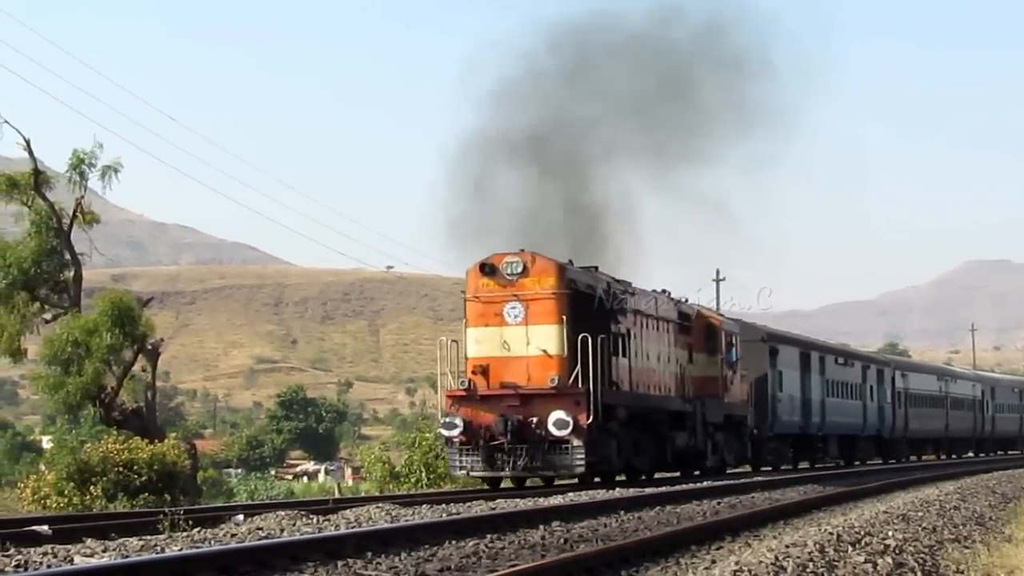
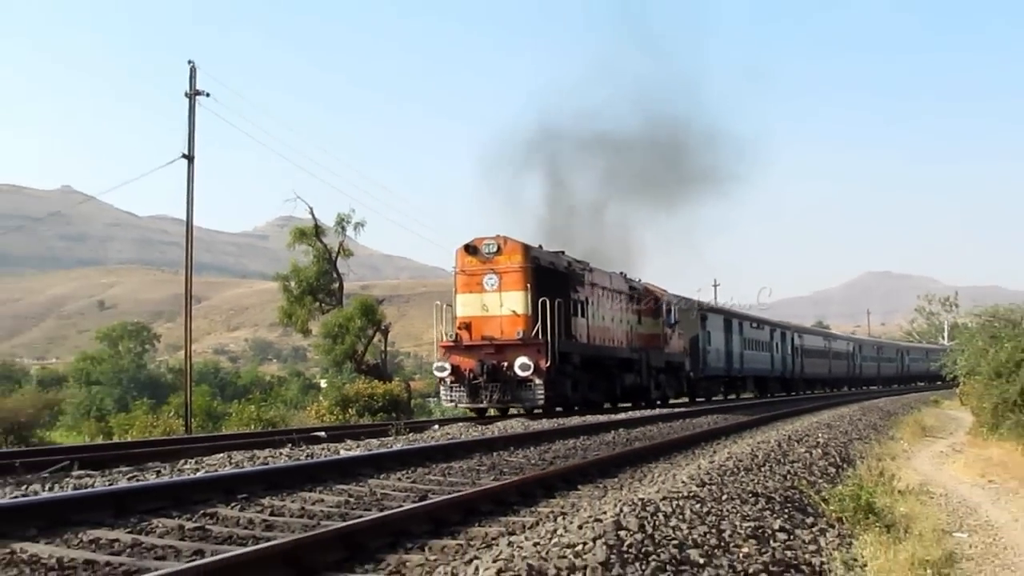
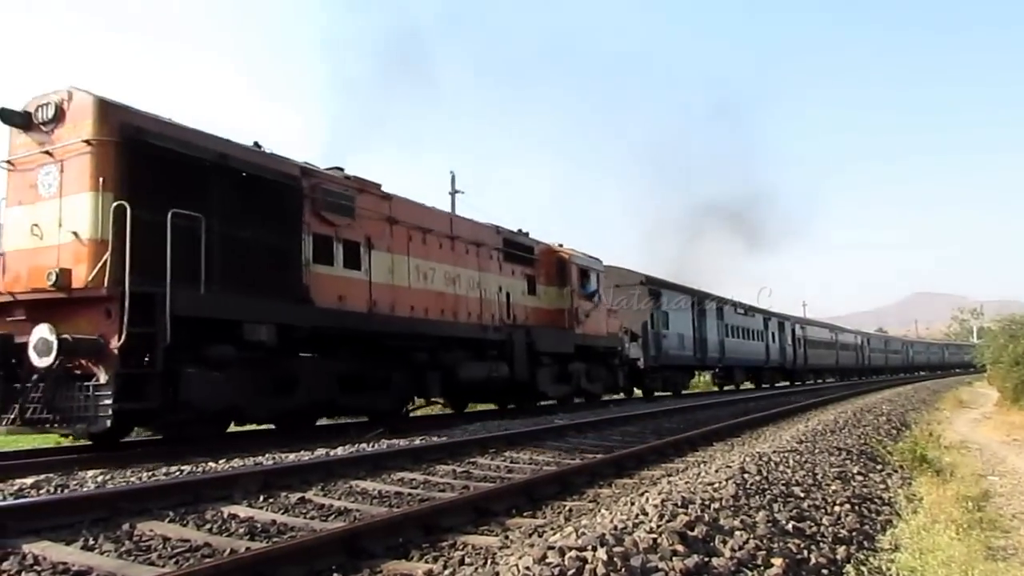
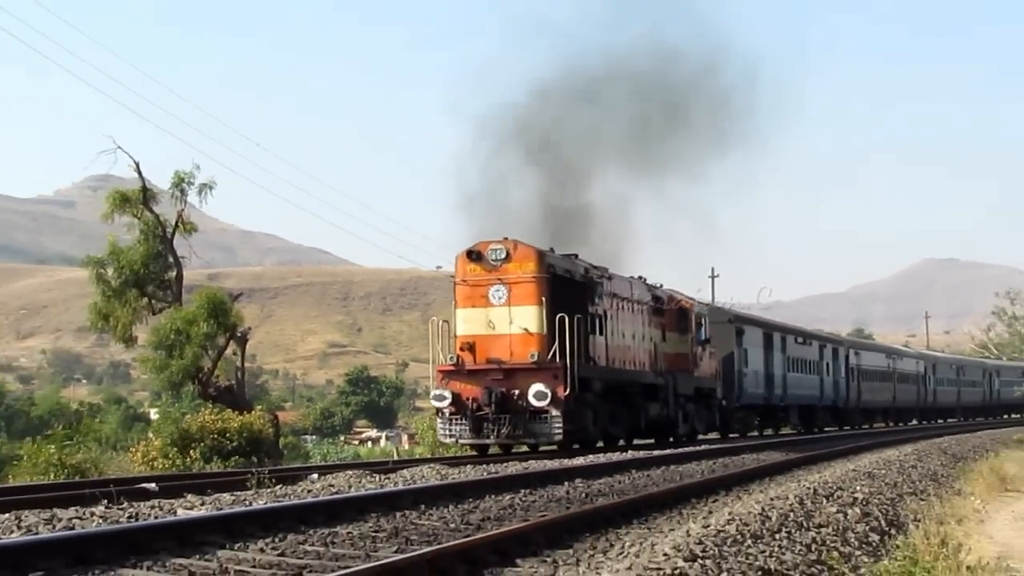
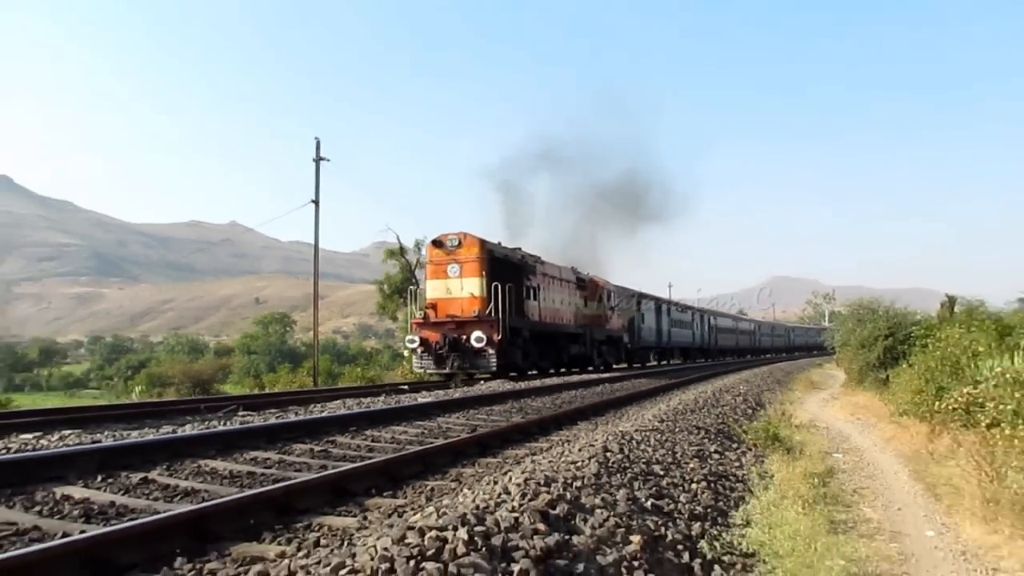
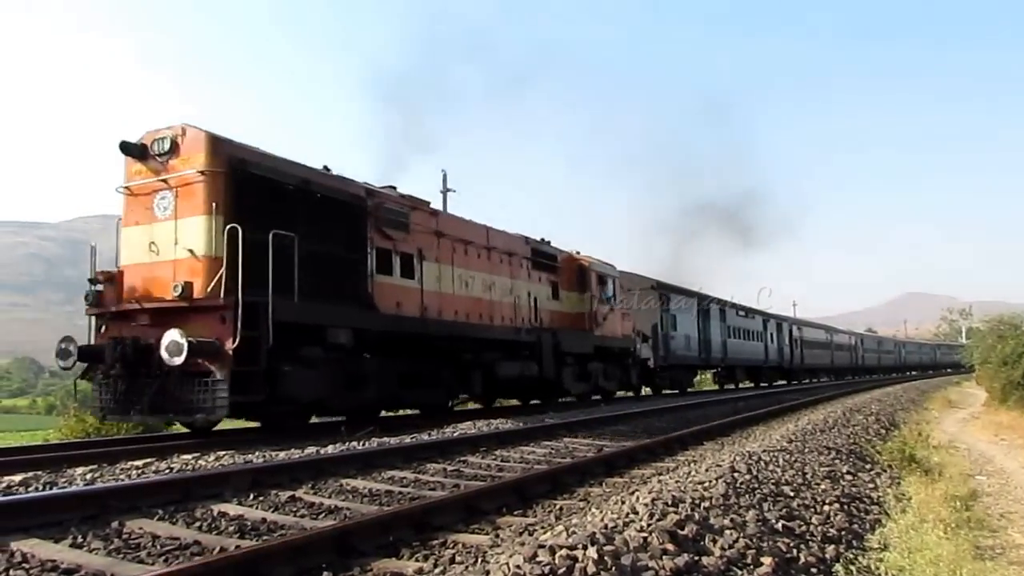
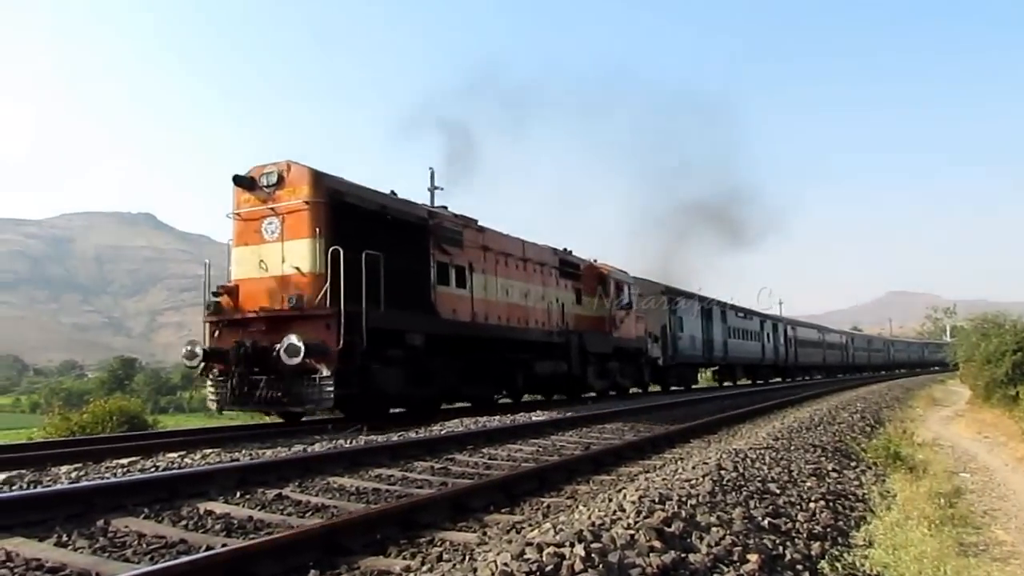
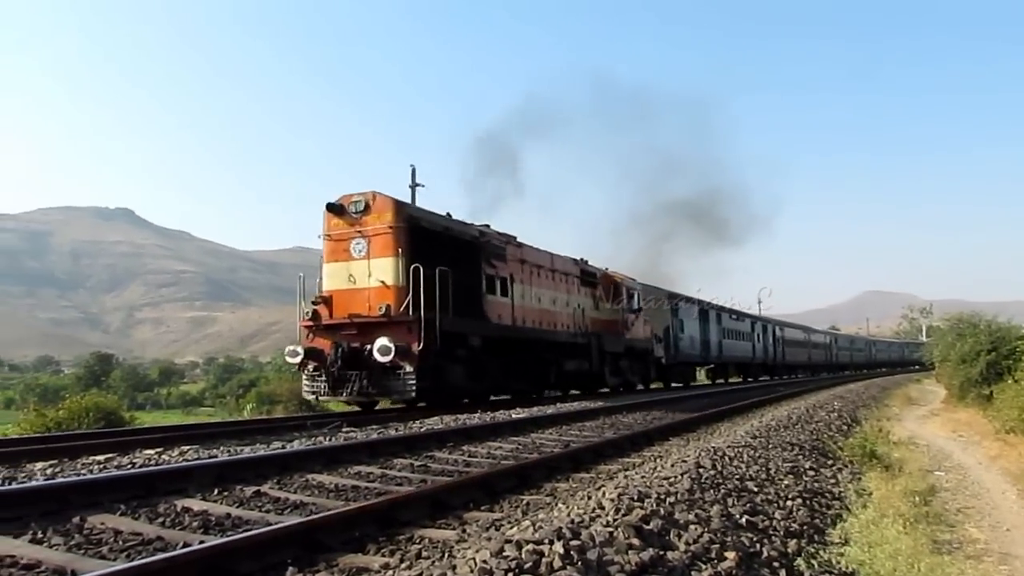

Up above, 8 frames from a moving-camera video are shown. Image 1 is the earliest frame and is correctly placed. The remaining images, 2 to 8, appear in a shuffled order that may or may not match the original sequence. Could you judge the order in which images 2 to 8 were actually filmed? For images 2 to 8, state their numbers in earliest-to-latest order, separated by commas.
4, 2, 5, 8, 7, 6, 3
